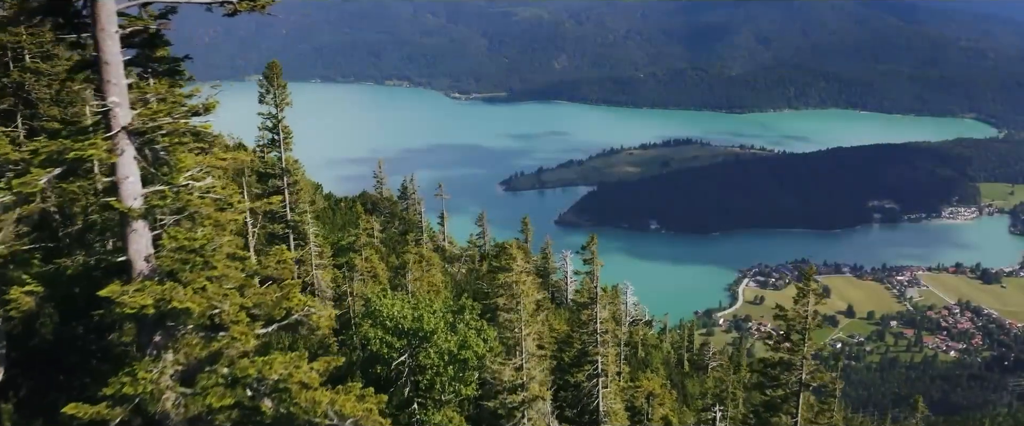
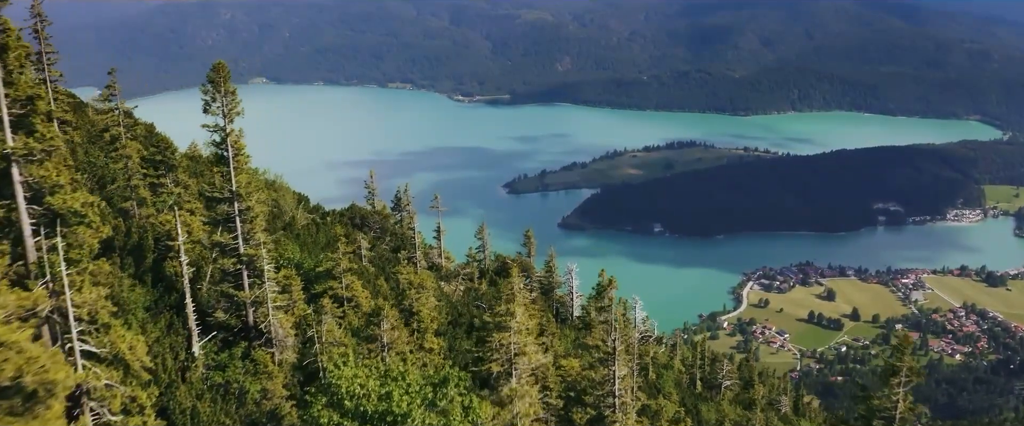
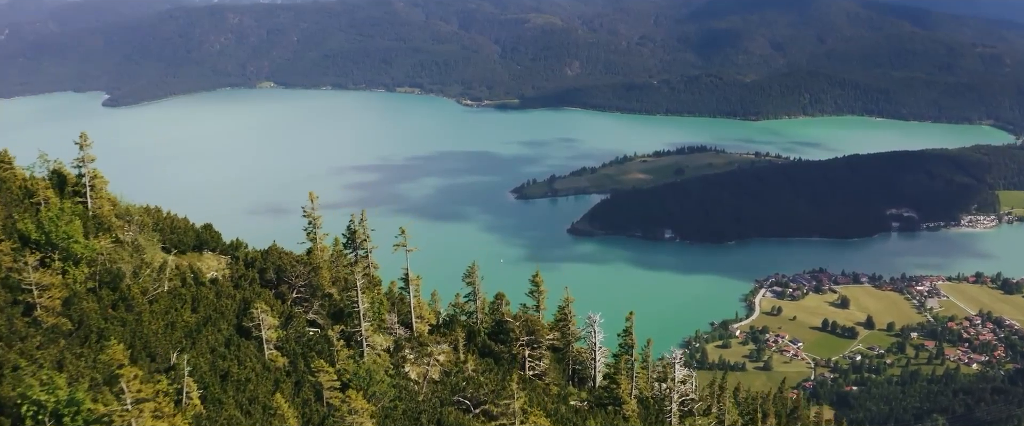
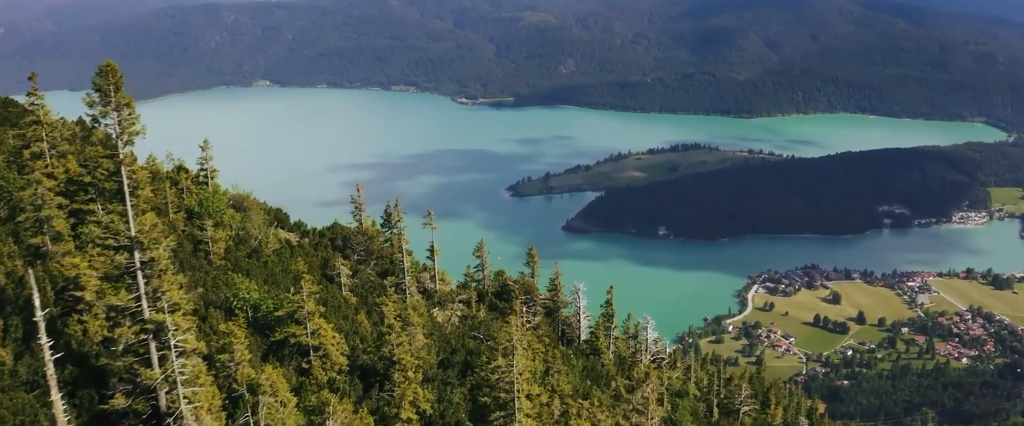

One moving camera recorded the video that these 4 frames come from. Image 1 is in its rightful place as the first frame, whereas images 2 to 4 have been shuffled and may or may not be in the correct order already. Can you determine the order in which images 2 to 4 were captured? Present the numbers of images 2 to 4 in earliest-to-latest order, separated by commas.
2, 4, 3
